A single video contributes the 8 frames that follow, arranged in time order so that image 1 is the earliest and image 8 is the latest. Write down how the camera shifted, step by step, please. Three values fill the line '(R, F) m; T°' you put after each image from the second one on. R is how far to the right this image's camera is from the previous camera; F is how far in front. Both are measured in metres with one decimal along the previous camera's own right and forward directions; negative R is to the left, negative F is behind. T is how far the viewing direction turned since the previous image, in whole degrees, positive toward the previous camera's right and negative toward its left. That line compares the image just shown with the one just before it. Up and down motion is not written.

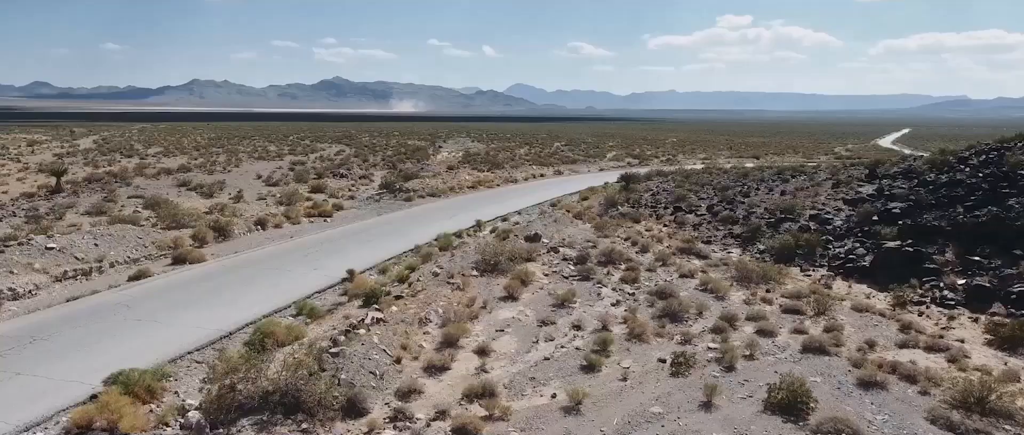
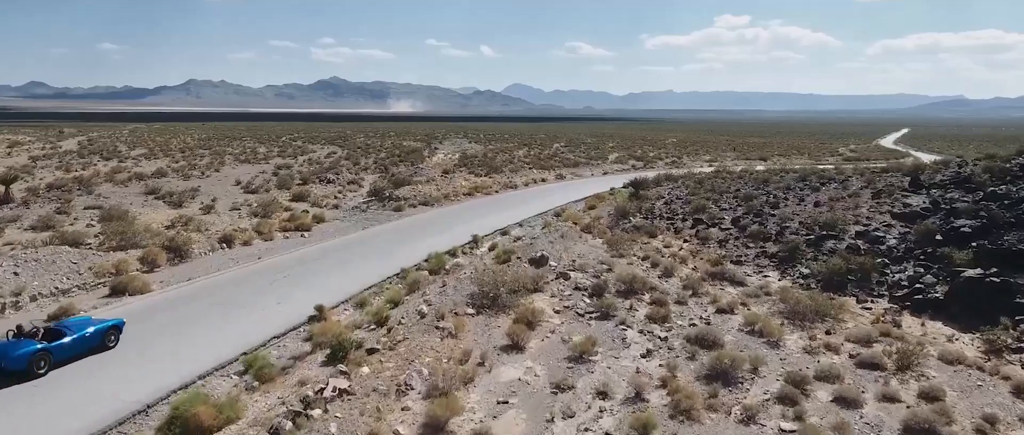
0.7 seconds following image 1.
(-0.1, +2.8) m; 0°
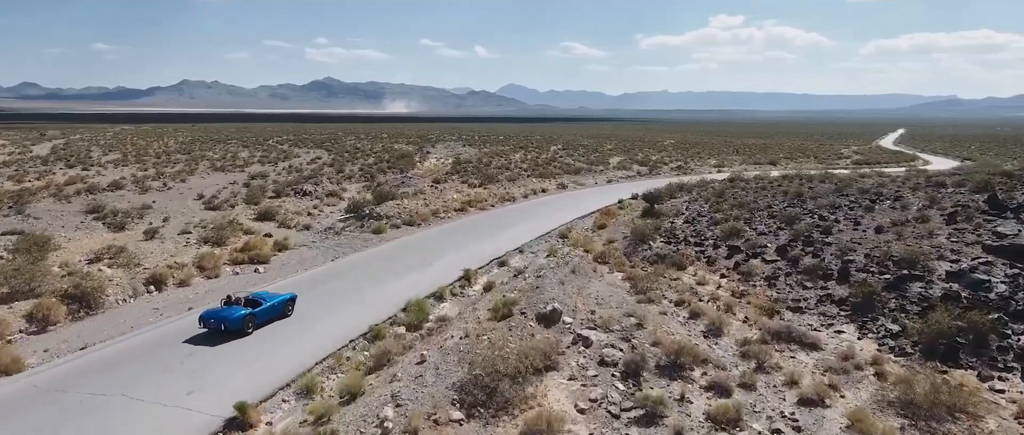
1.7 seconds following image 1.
(-0.1, +3.9) m; 0°
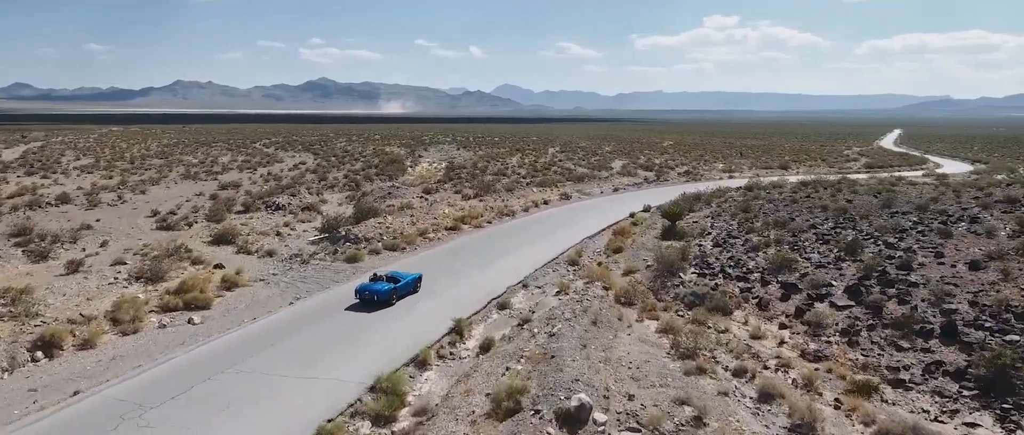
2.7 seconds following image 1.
(-0.2, +3.8) m; 0°
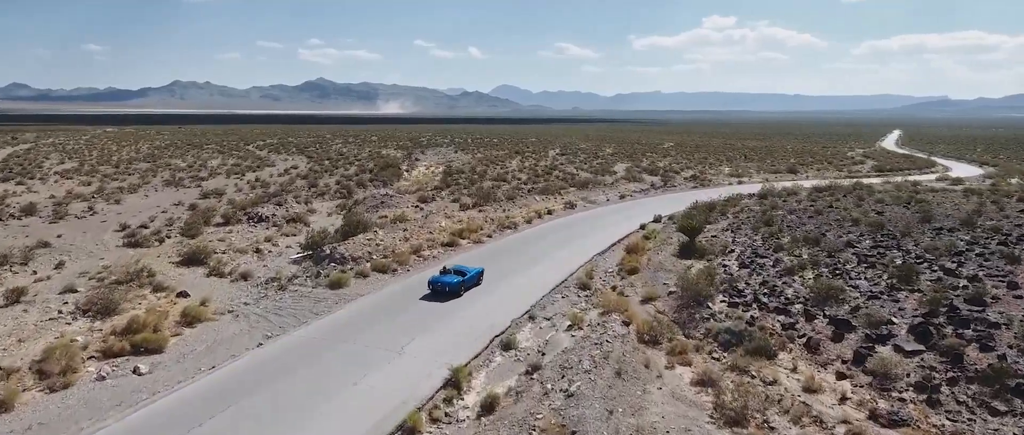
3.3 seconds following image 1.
(-0.2, +2.2) m; 0°
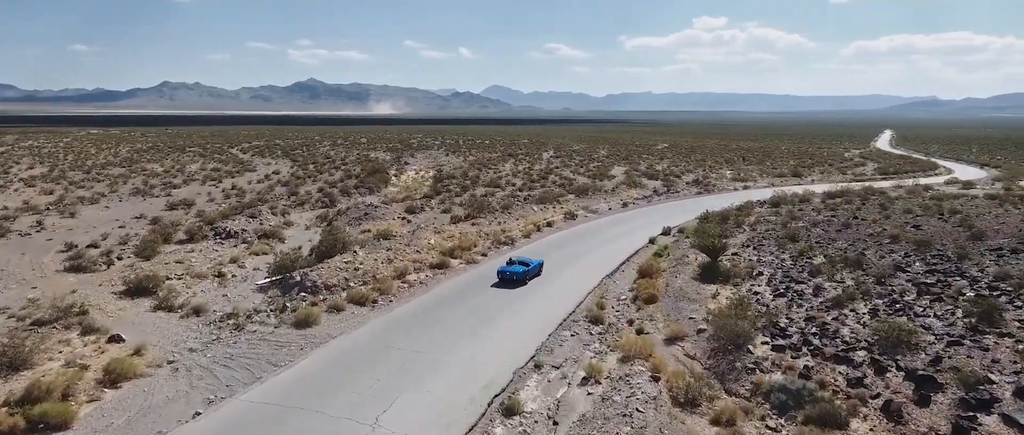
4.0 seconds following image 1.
(-0.2, +2.7) m; +1°
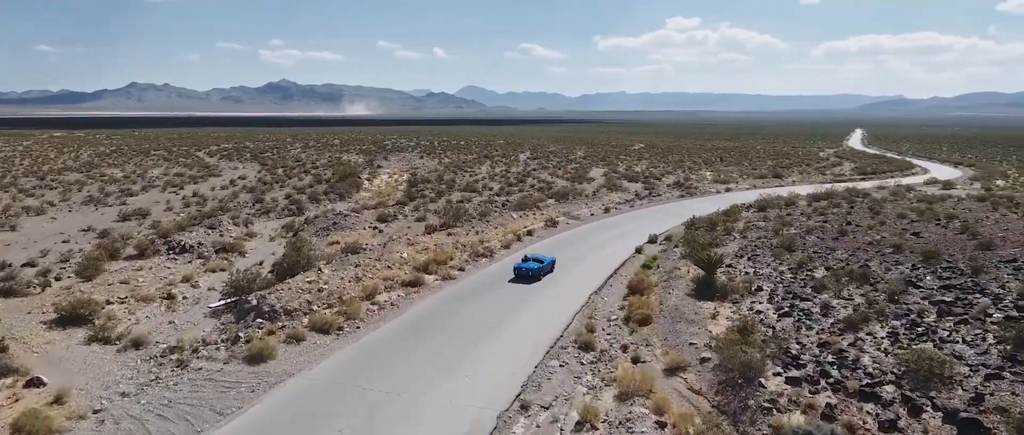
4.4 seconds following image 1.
(-0.1, +1.6) m; +2°
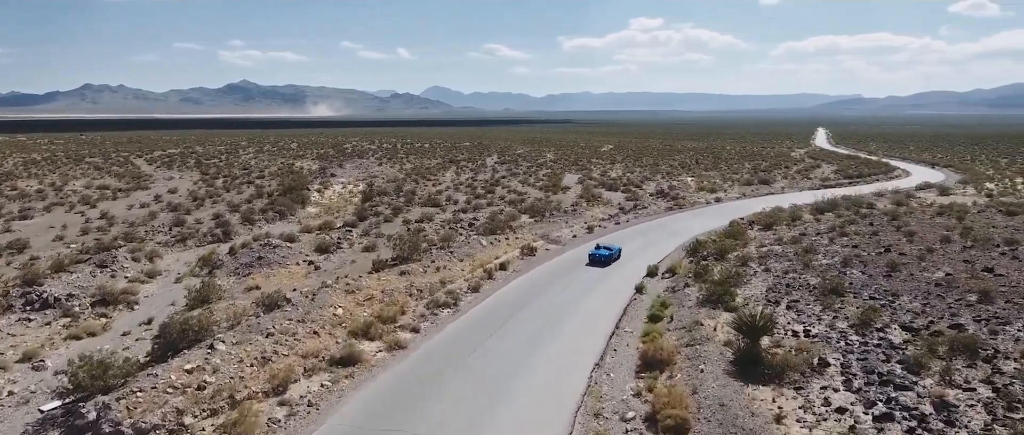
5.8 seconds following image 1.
(-0.1, +5.2) m; +3°
